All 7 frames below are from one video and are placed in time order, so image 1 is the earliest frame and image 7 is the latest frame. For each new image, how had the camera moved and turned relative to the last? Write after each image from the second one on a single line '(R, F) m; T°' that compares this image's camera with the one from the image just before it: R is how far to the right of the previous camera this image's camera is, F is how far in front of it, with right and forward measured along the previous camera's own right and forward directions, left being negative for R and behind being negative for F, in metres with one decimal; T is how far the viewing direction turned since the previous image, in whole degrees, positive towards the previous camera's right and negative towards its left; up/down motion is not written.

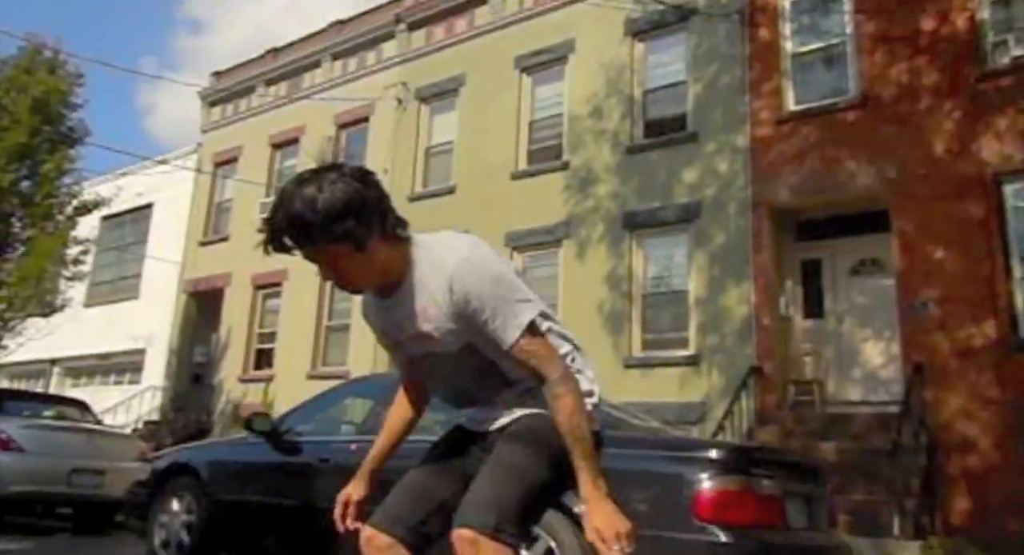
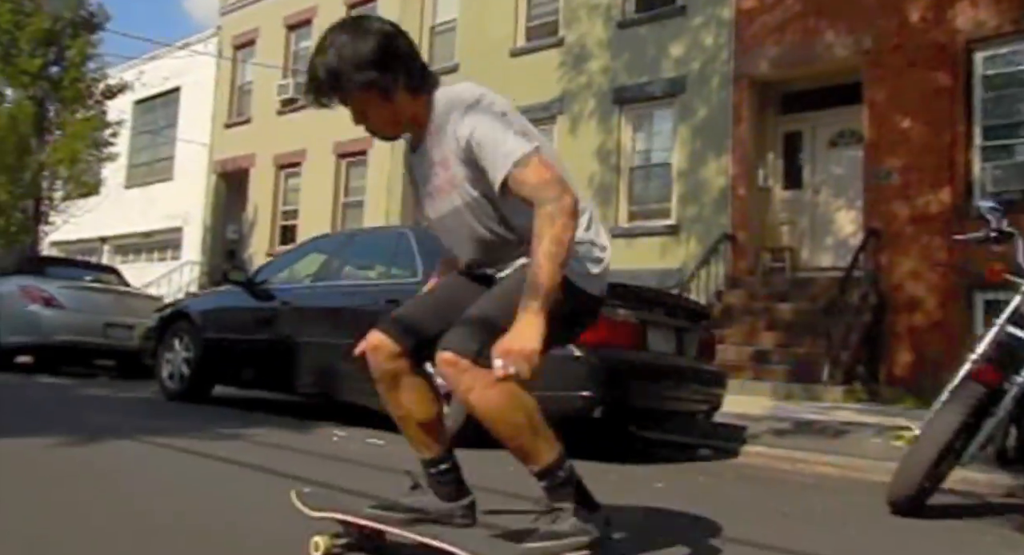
(+1.0, -0.9) m; -3°
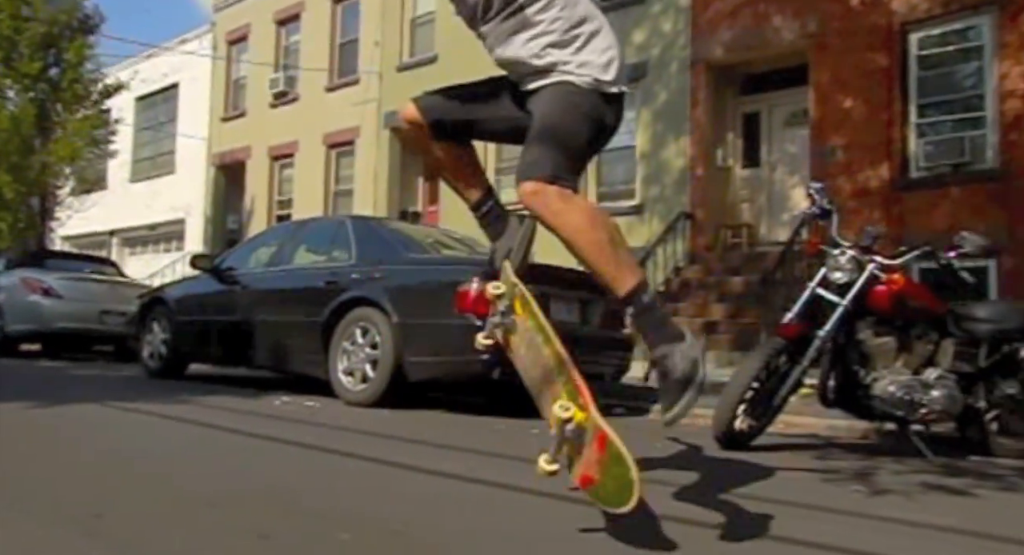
(+0.8, -0.8) m; -1°
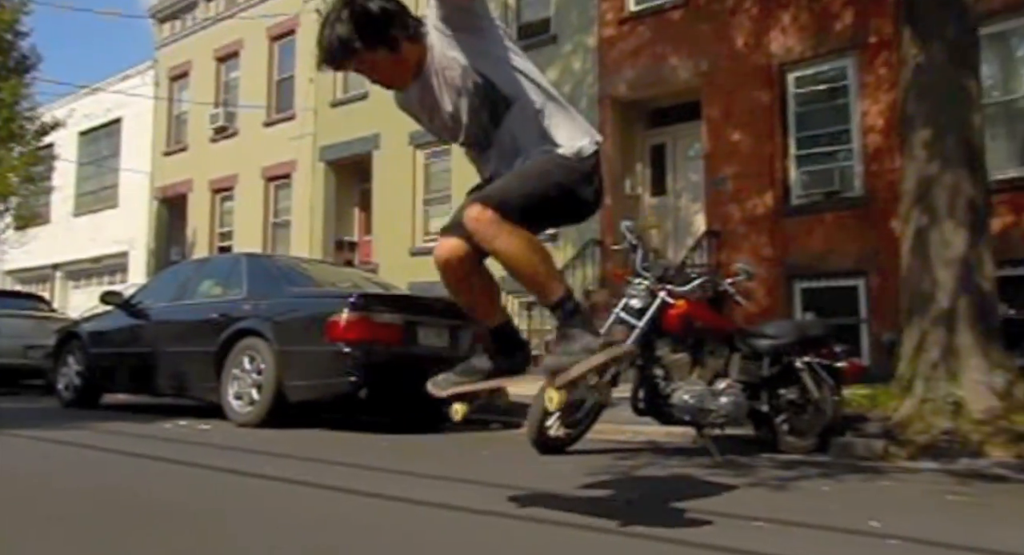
(+0.8, -0.8) m; +2°
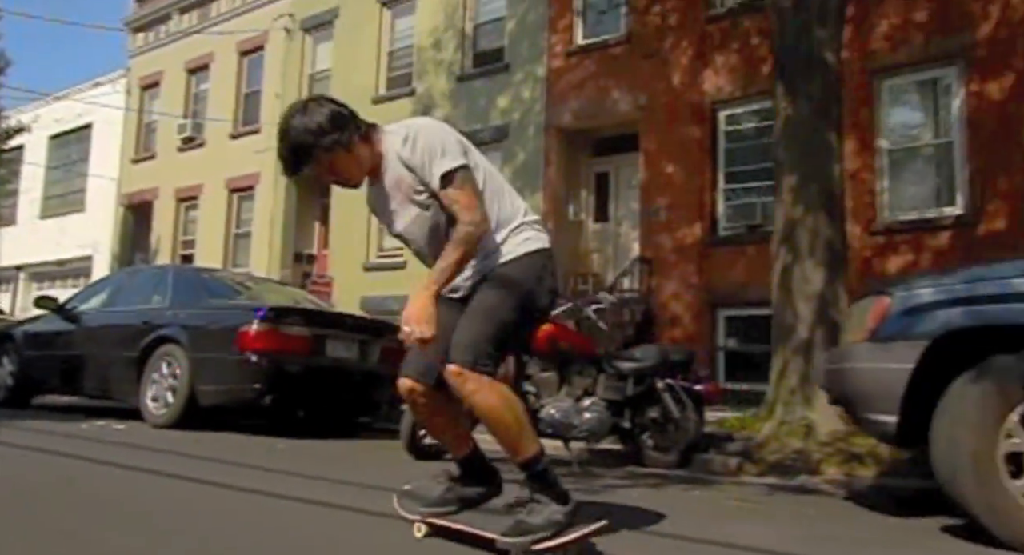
(+0.7, -0.6) m; +1°
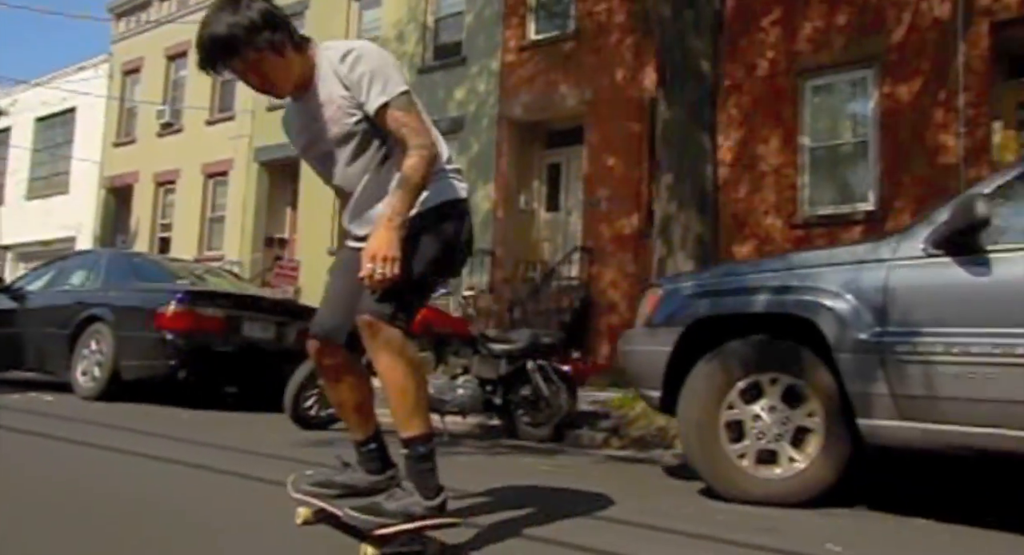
(+1.0, -0.6) m; 0°
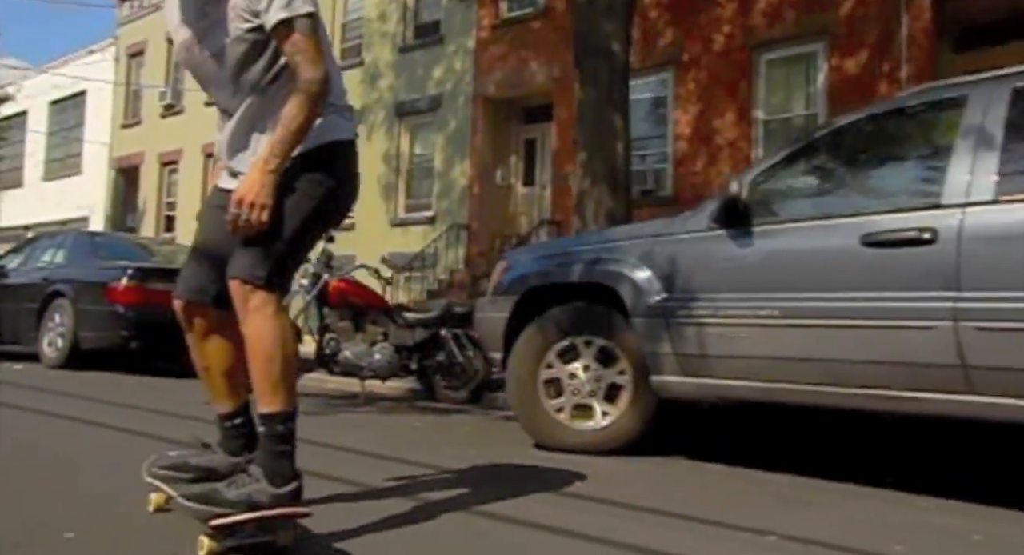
(+1.0, -0.5) m; -2°
